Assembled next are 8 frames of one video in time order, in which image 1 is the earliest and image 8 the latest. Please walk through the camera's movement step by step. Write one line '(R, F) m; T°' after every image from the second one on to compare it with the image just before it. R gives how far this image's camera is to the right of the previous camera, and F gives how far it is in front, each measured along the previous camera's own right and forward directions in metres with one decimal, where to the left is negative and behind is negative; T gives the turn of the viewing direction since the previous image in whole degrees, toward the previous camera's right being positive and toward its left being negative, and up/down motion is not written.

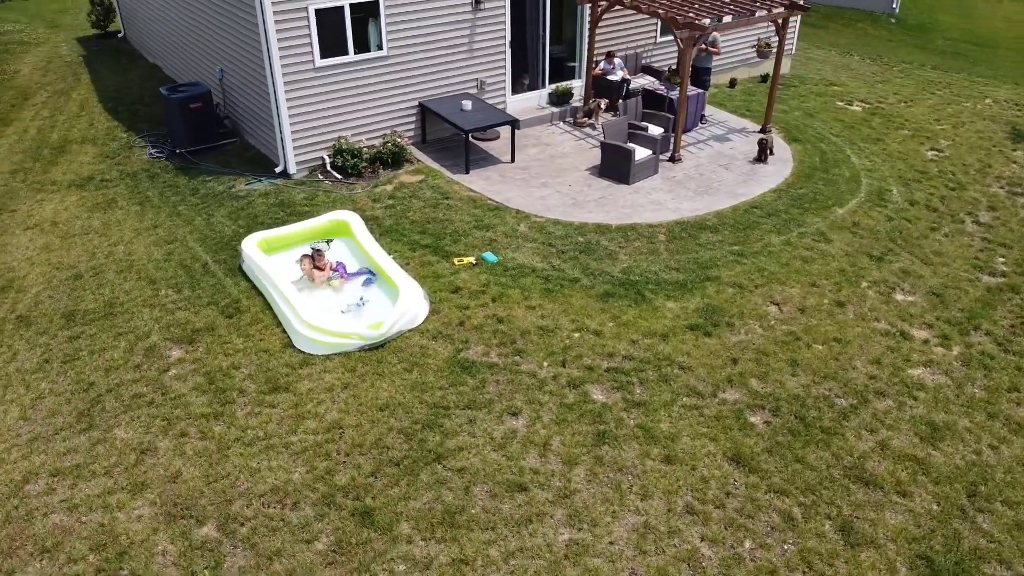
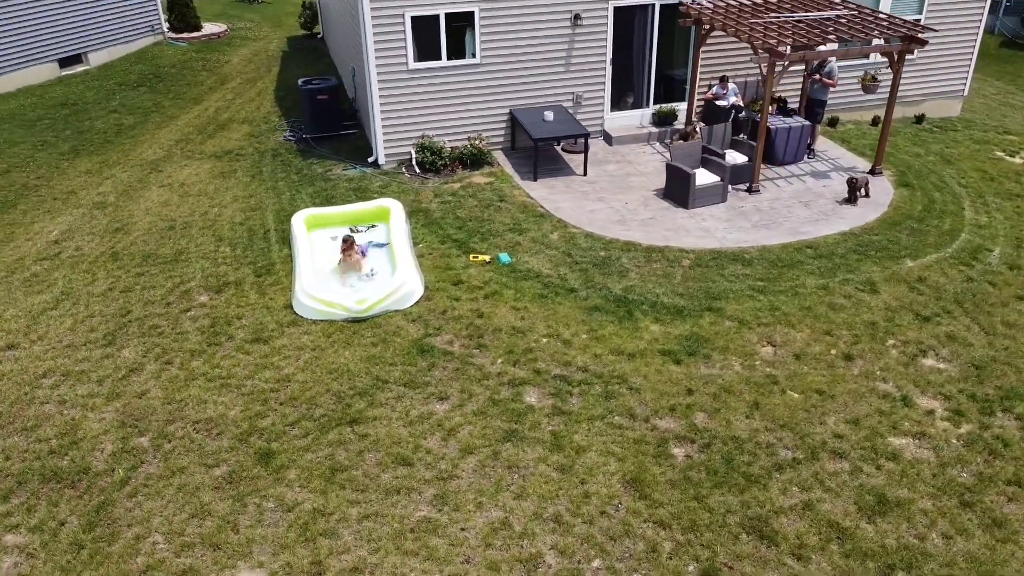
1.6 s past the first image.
(+2.6, +0.1) m; -17°
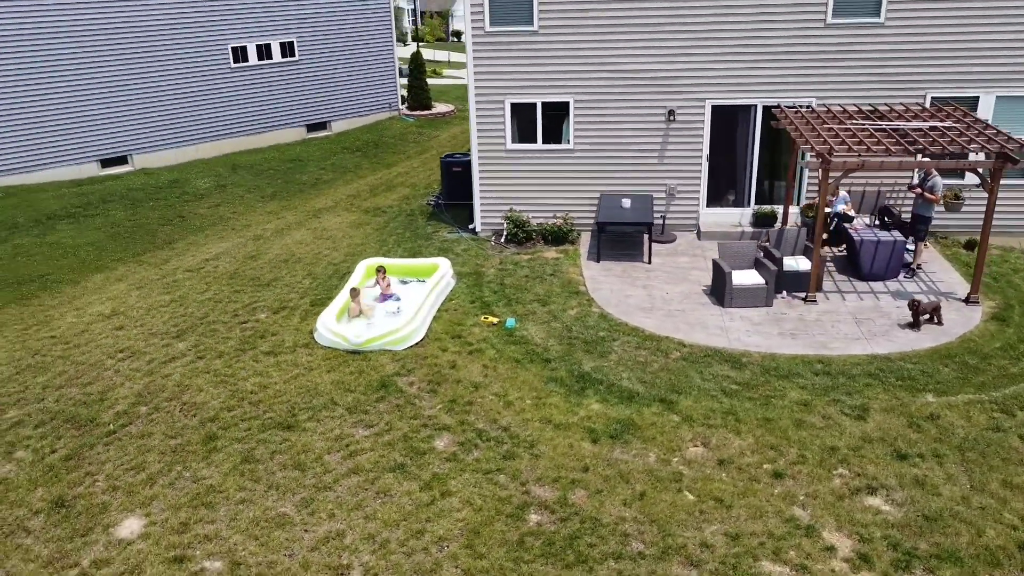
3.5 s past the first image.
(+3.5, 0.0) m; -21°
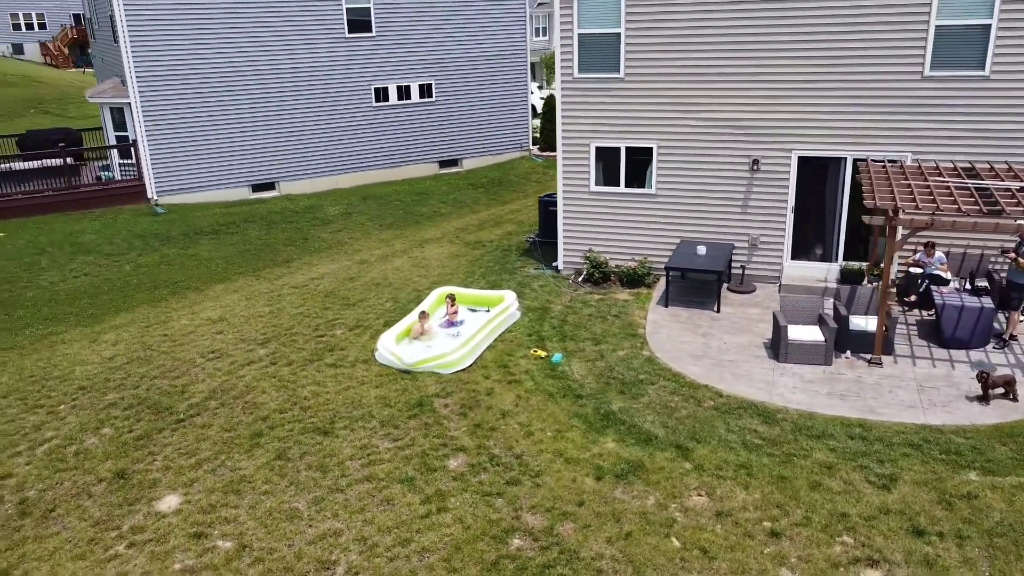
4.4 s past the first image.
(+1.5, -0.2) m; -12°
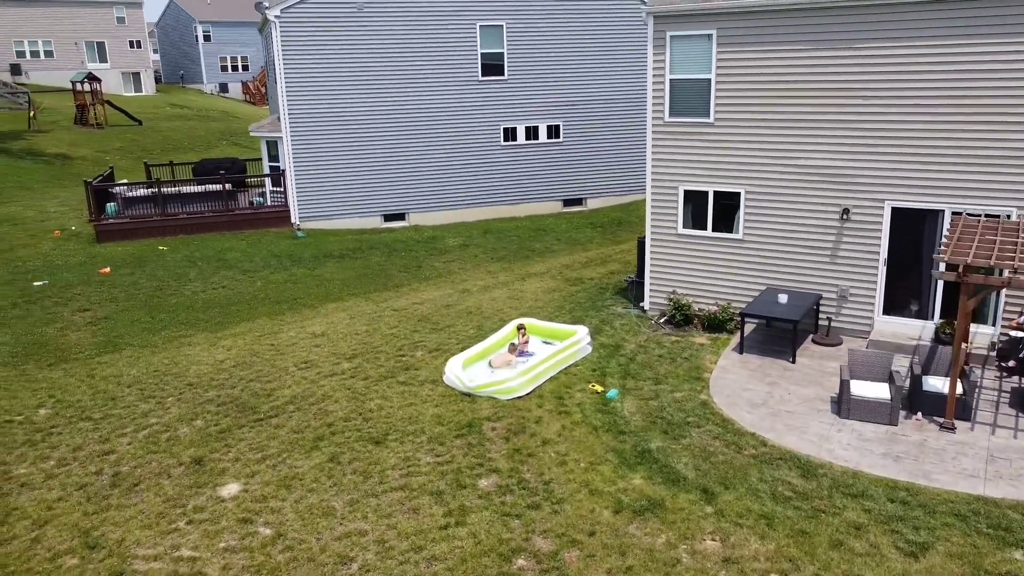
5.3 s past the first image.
(+1.3, -0.3) m; -12°
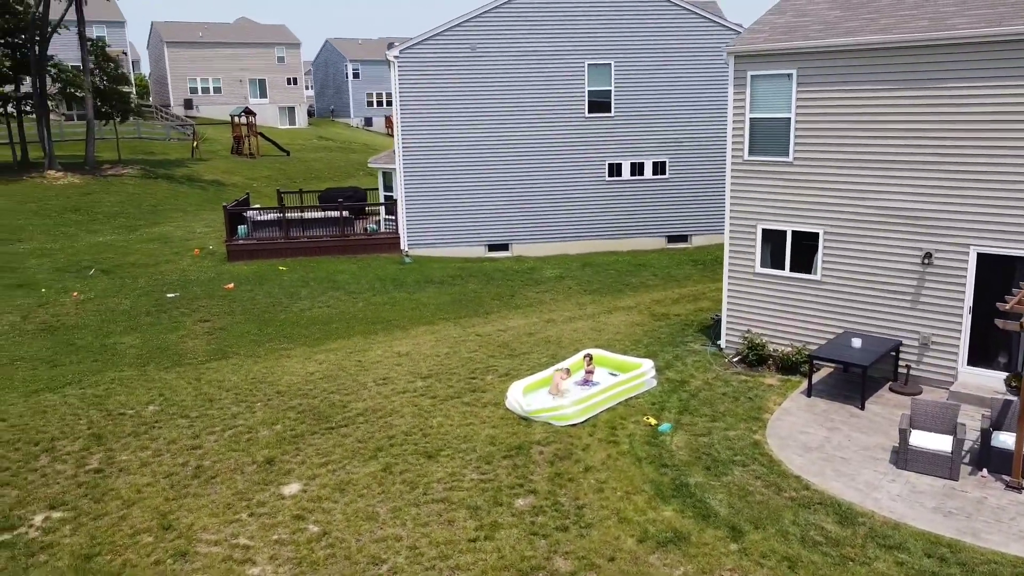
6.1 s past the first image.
(+1.0, -0.3) m; -10°
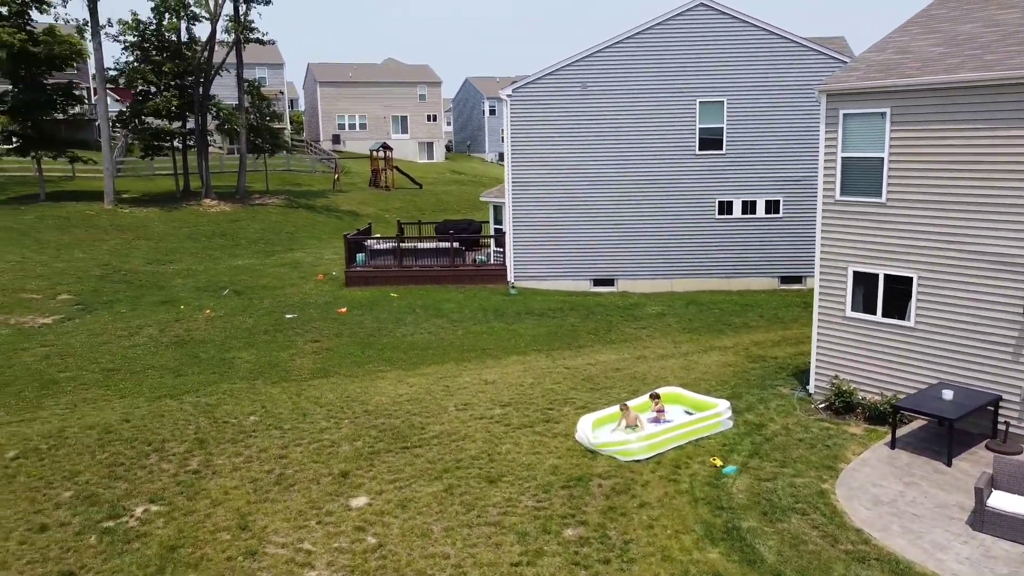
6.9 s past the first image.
(+0.9, -0.2) m; -10°
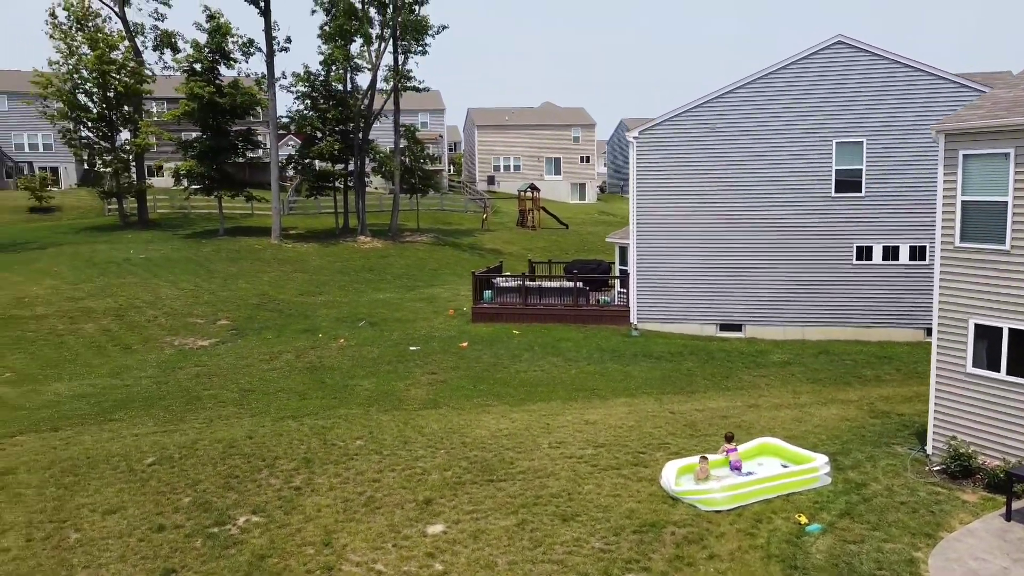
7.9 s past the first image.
(+1.0, -0.1) m; -11°
